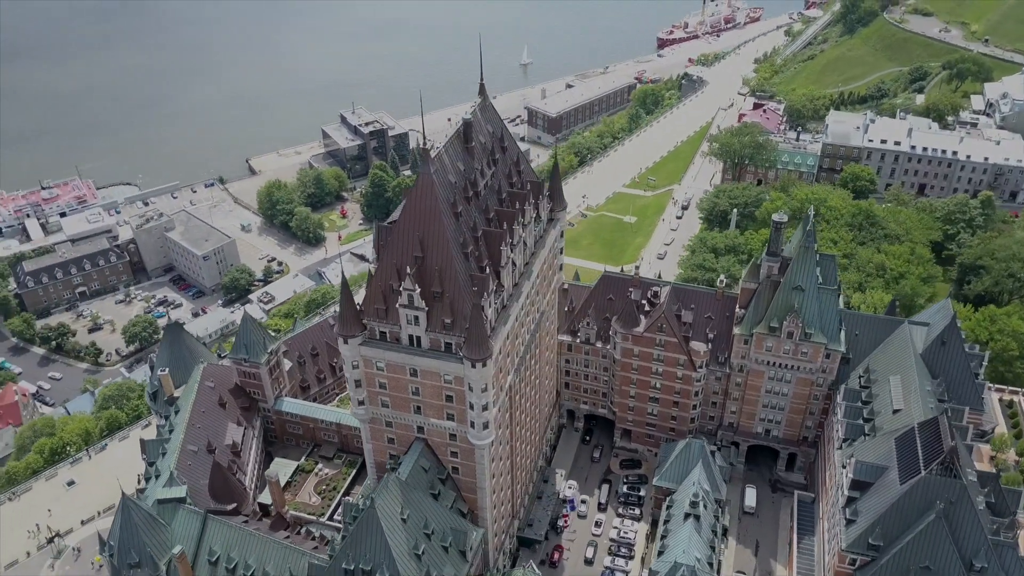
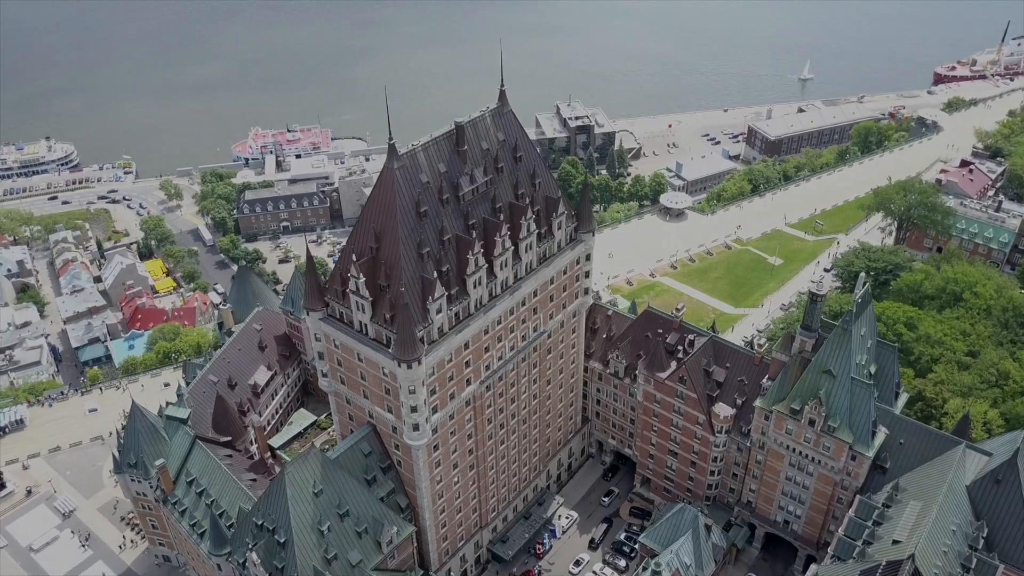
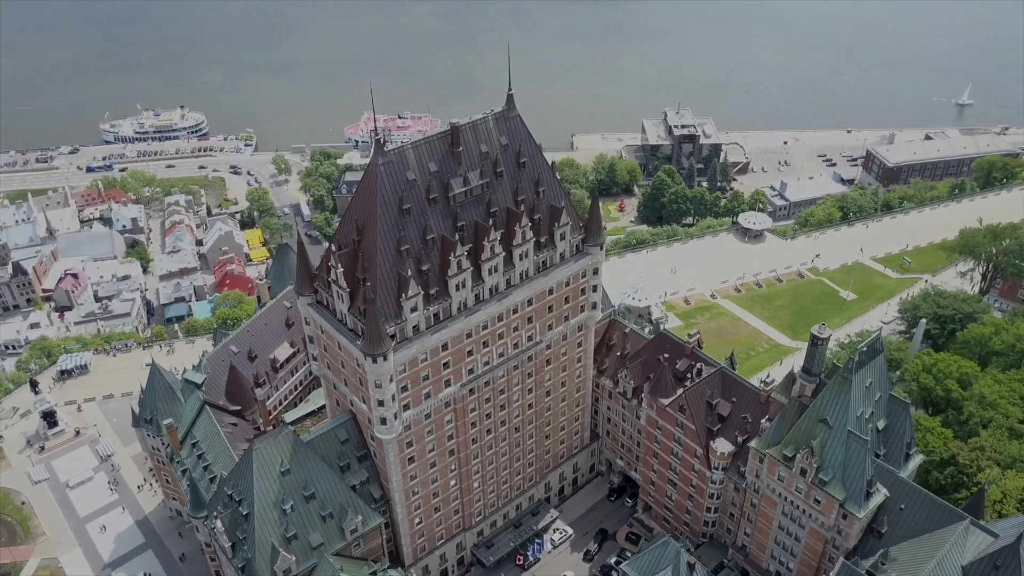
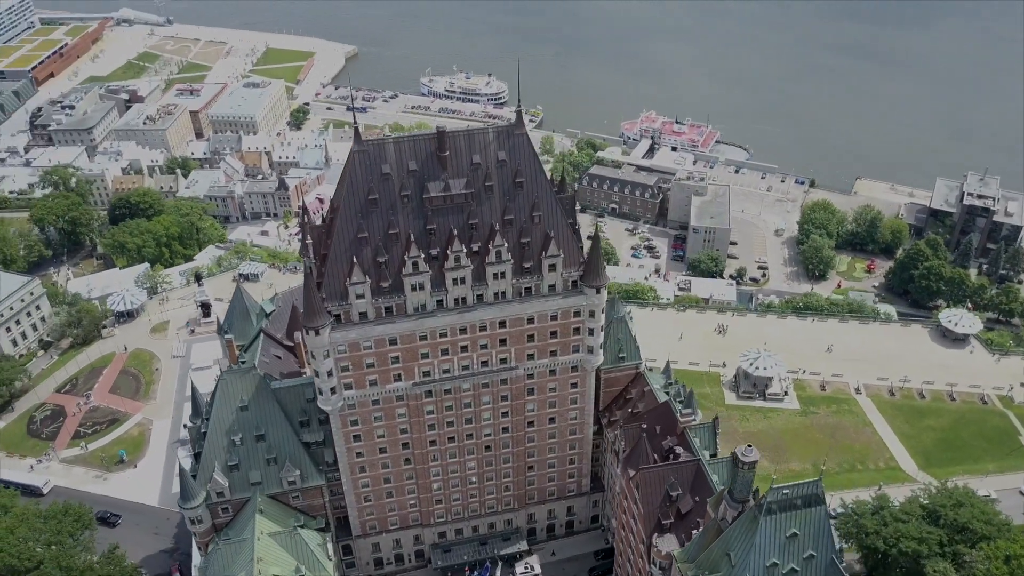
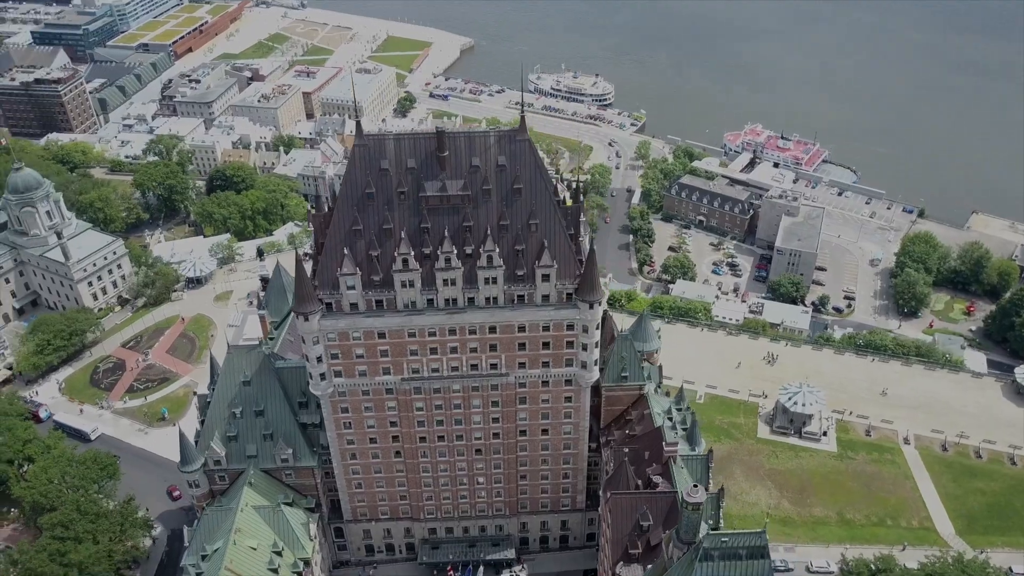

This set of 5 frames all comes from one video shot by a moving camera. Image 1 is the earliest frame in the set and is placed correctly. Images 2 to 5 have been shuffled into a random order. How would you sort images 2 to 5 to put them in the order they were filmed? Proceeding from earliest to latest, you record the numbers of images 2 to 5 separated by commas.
2, 3, 4, 5
